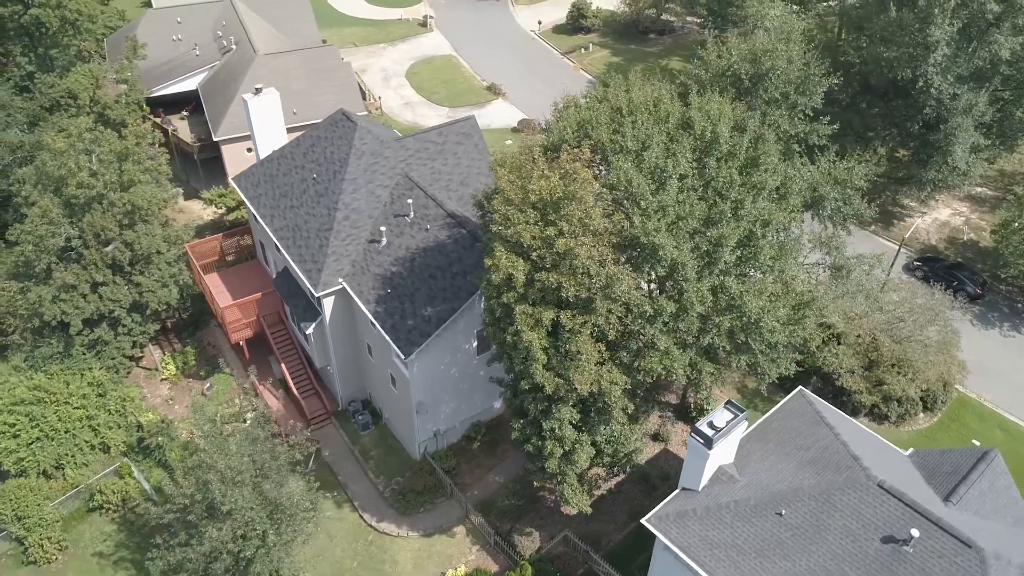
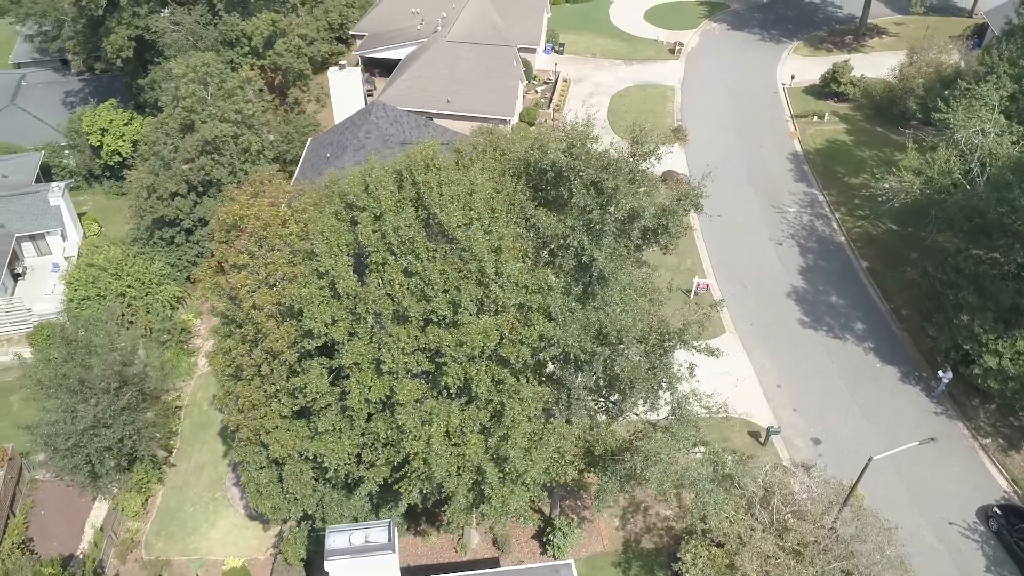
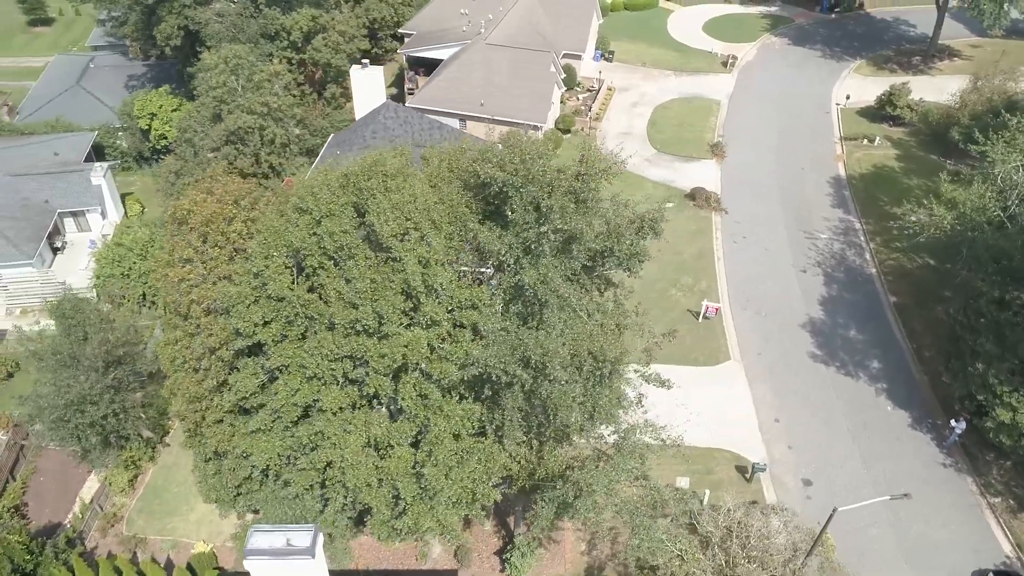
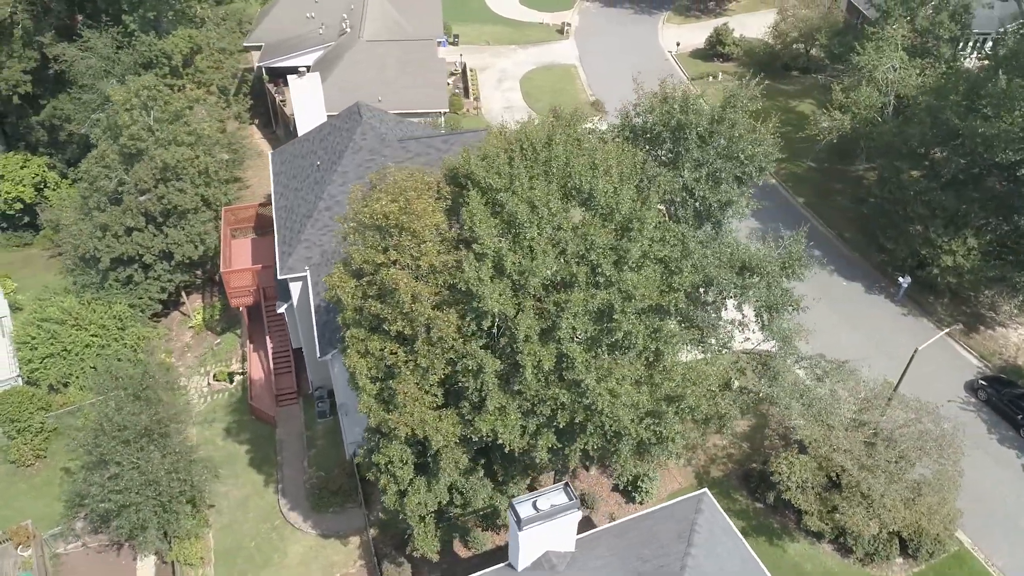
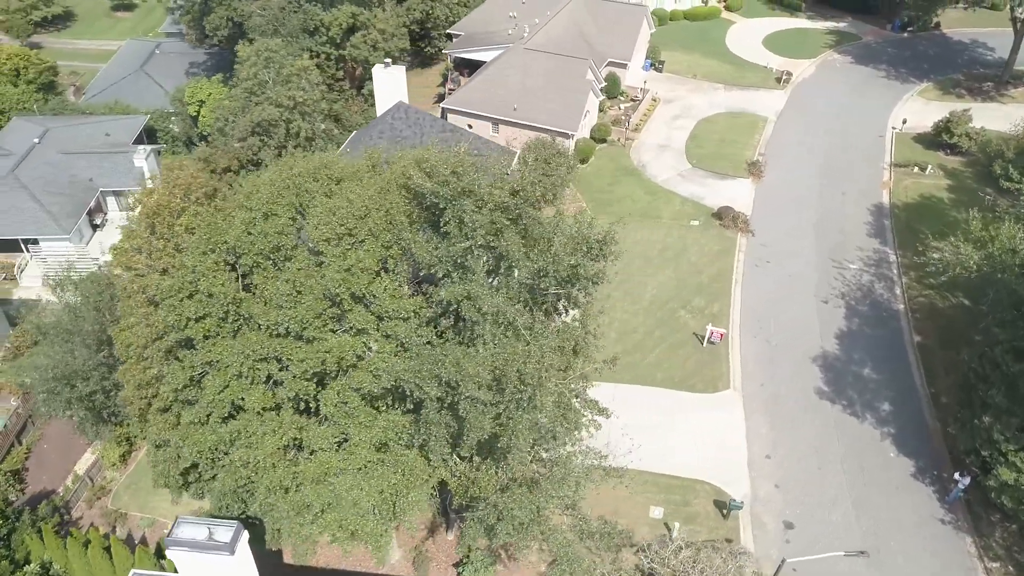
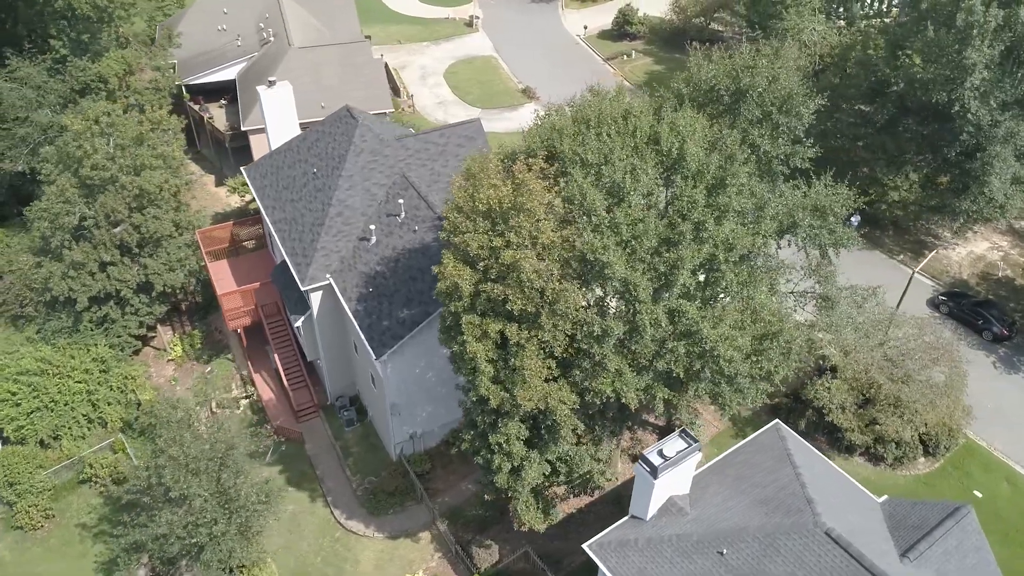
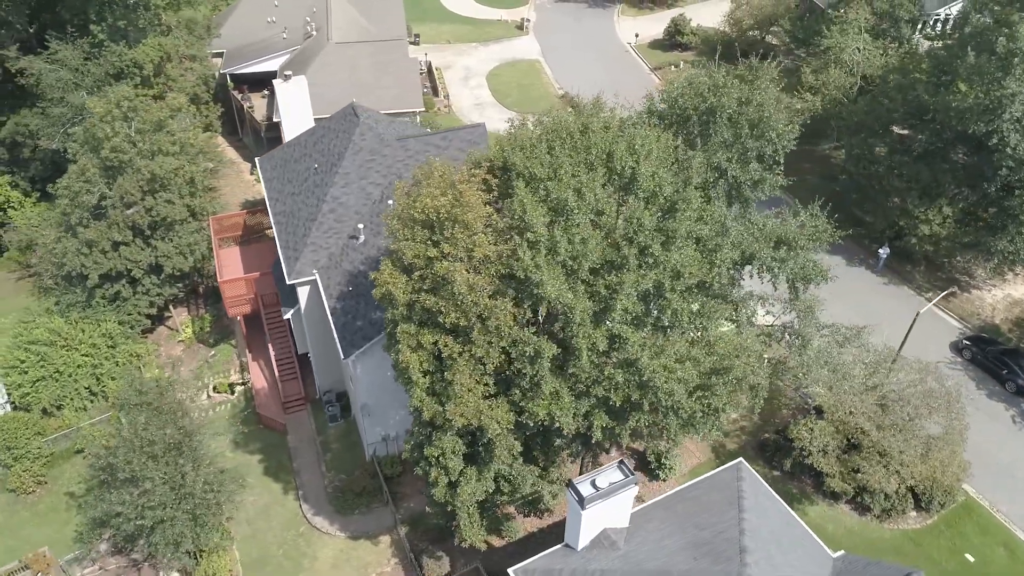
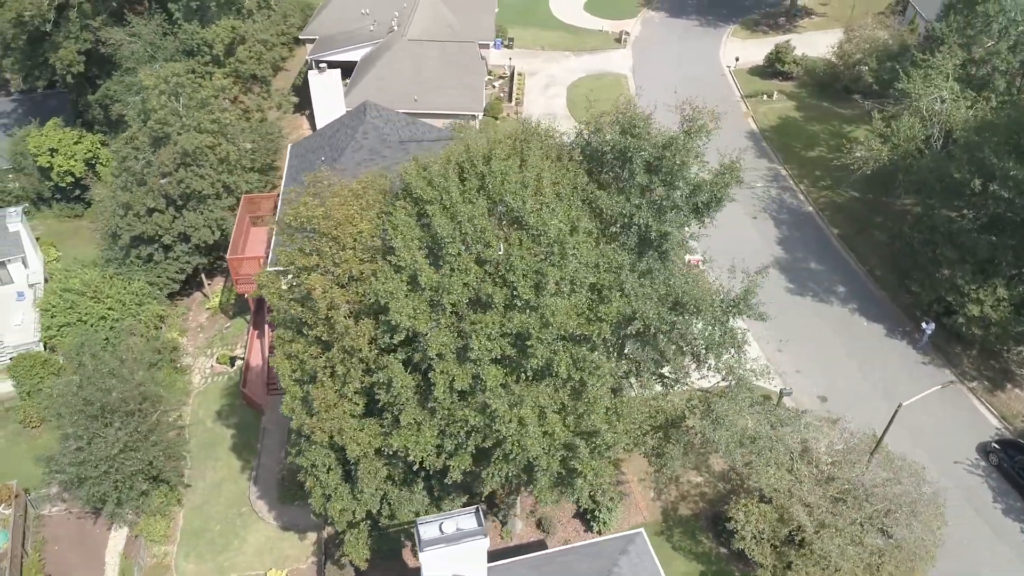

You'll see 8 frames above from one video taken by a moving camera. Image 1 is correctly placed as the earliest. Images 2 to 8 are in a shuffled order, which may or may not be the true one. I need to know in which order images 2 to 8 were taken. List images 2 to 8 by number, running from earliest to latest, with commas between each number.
6, 7, 4, 8, 2, 3, 5
